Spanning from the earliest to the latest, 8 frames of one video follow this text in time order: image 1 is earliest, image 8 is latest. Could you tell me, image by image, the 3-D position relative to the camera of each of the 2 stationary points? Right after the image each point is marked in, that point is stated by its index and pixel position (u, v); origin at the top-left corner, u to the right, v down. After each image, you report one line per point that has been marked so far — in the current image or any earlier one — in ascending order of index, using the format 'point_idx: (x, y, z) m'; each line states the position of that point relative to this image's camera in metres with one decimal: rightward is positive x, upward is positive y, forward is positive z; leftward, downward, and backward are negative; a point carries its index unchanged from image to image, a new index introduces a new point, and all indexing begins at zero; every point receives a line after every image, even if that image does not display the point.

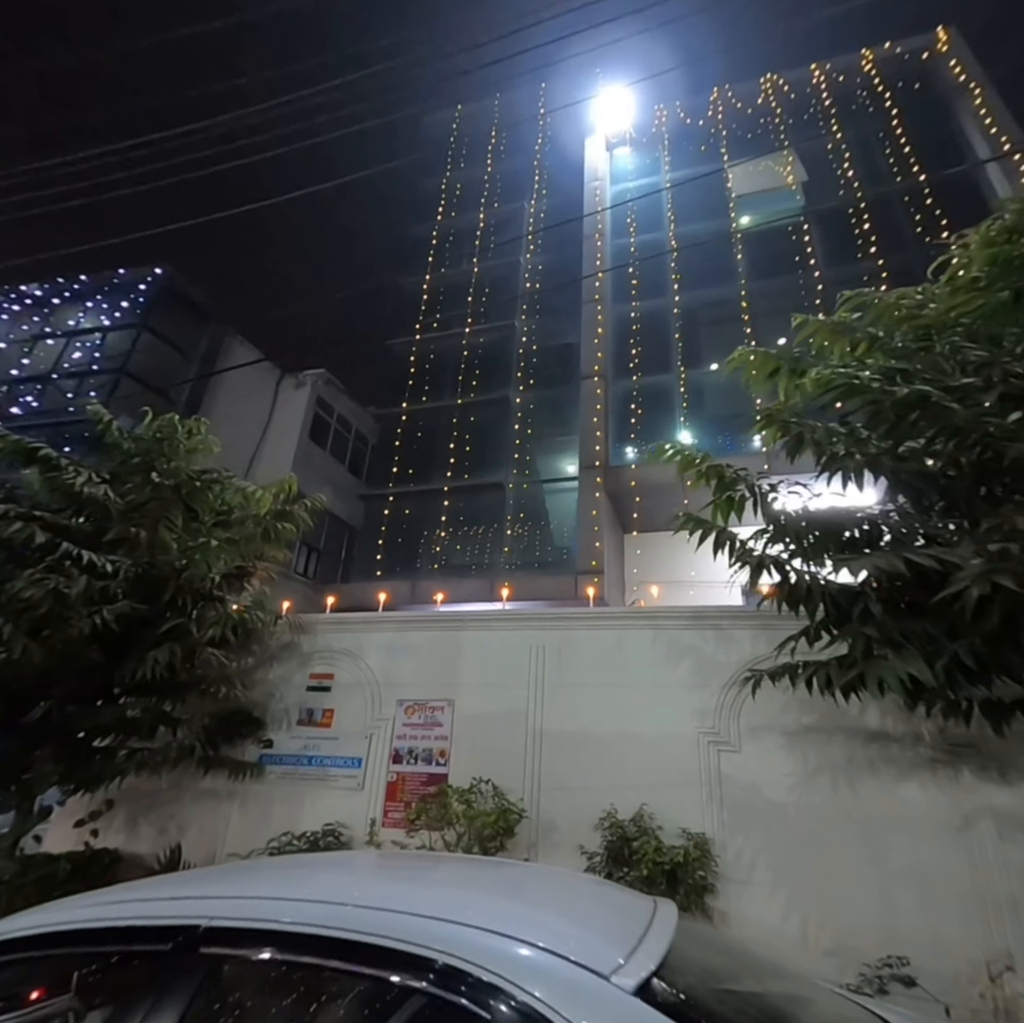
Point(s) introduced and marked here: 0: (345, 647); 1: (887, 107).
0: (-1.3, -1.0, +4.5) m
1: (+6.6, +7.1, +10.5) m
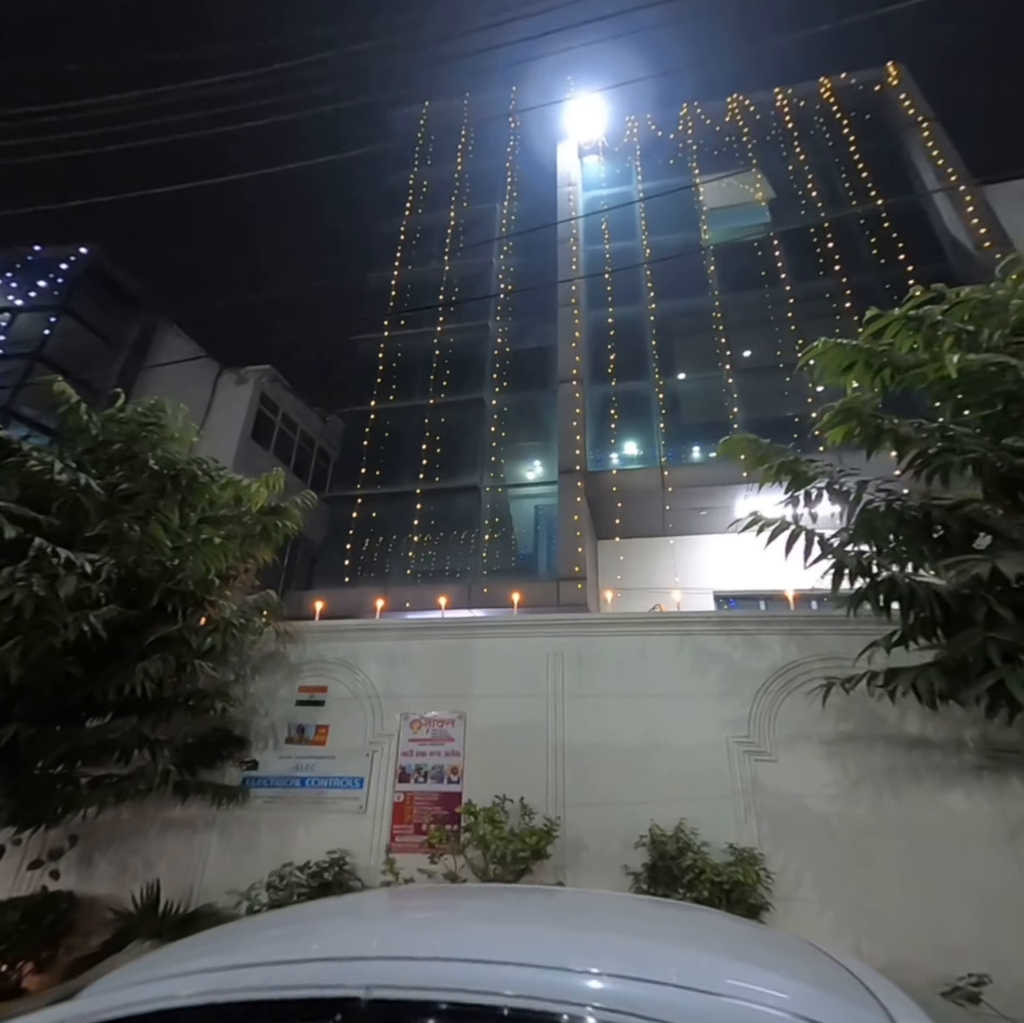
0: (-1.2, -1.0, +4.2) m
1: (+6.2, +6.9, +10.9) m
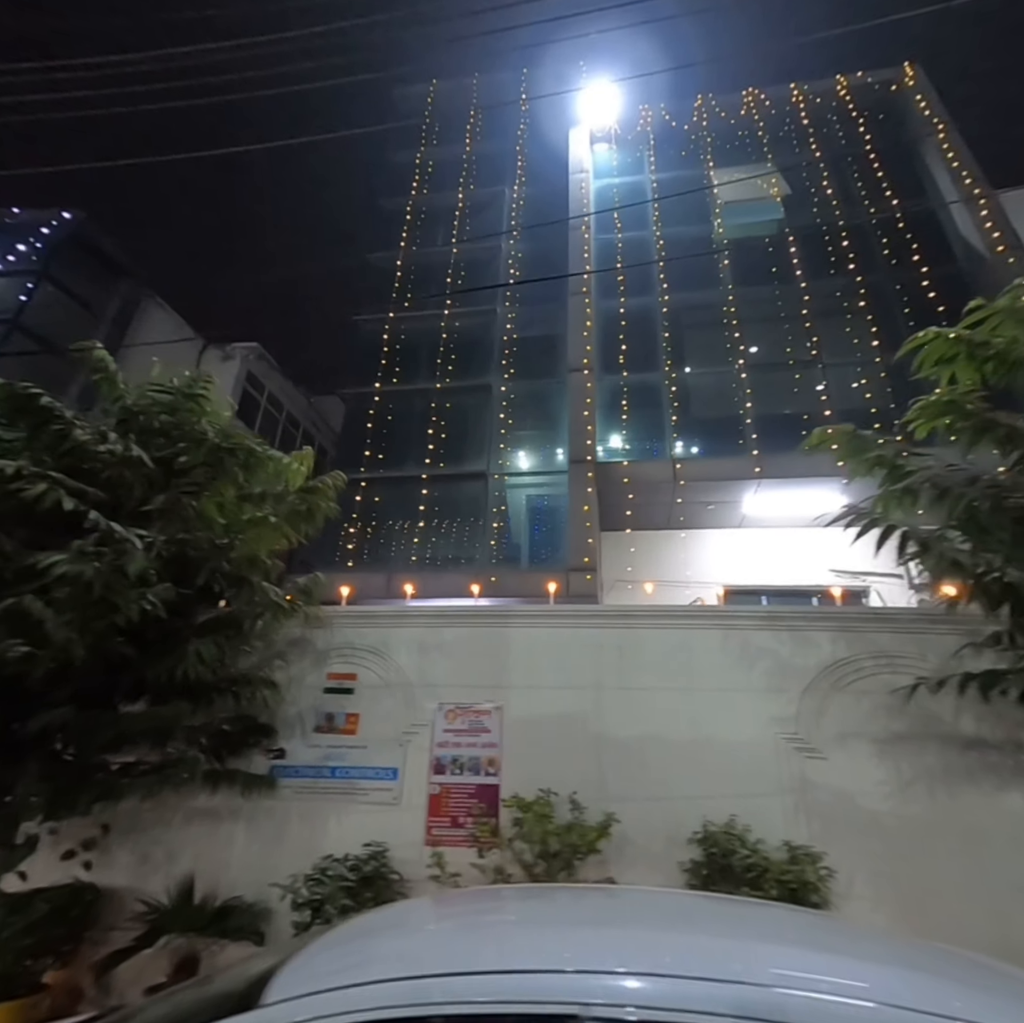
0: (-1.0, -0.9, +4.0) m
1: (+6.4, +6.9, +10.9) m
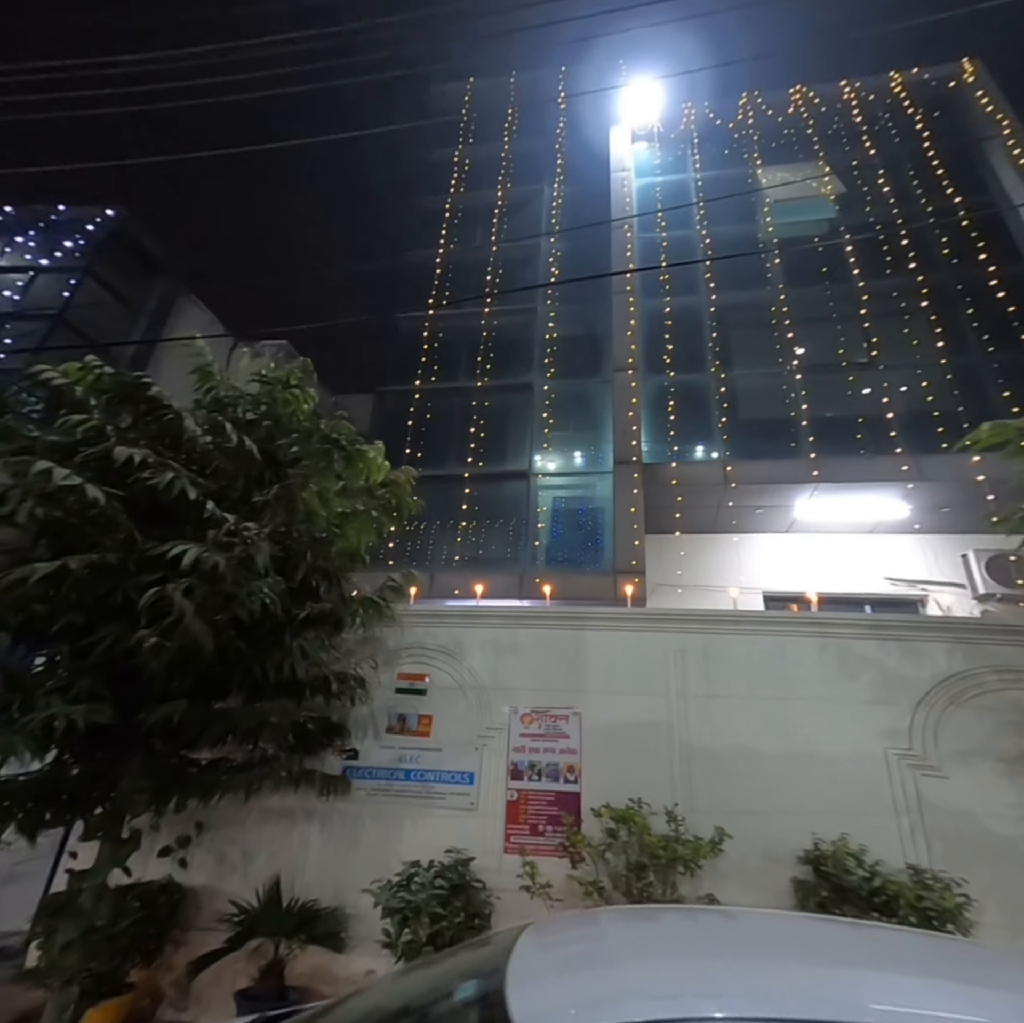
0: (-0.5, -0.9, +3.9) m
1: (+7.2, +6.8, +10.7) m
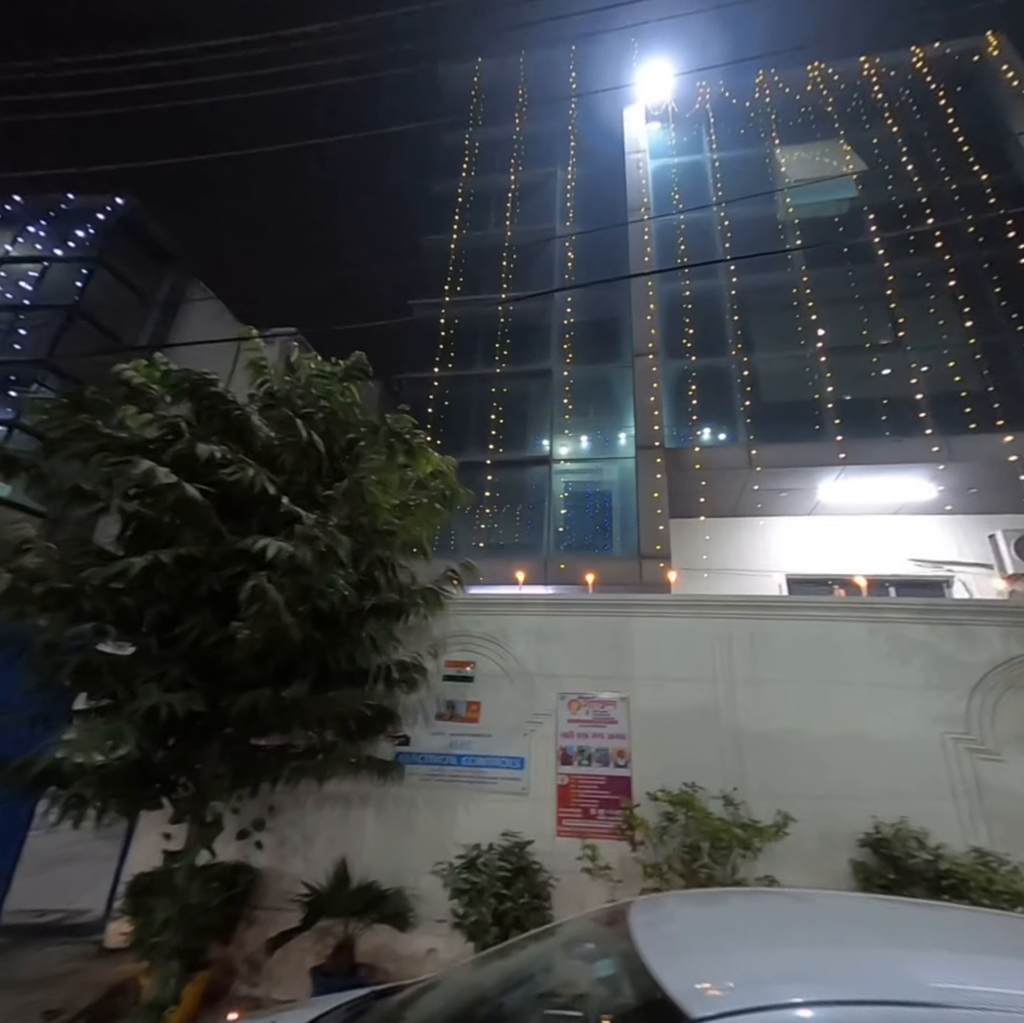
0: (-0.2, -0.8, +4.0) m
1: (+7.5, +7.1, +10.4) m
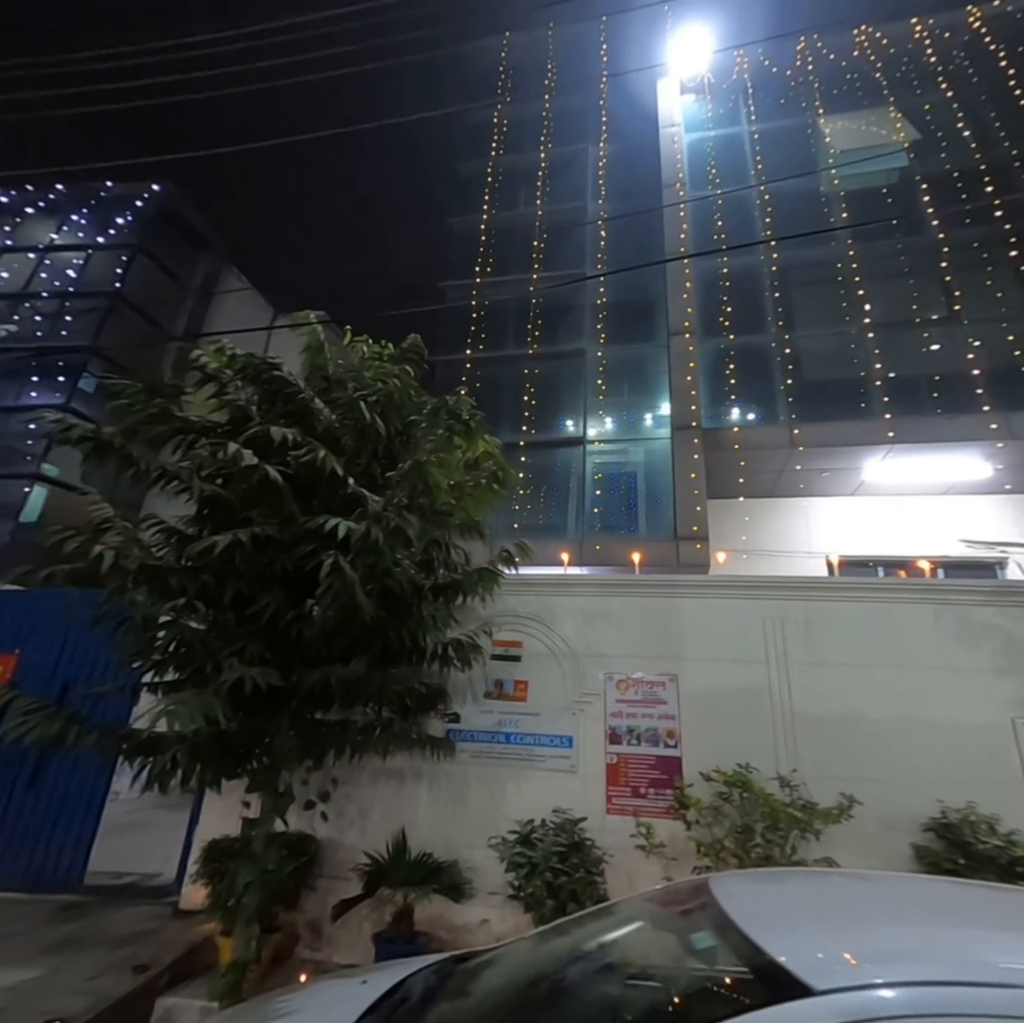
0: (+0.1, -0.7, +4.0) m
1: (+8.0, +7.4, +9.9) m
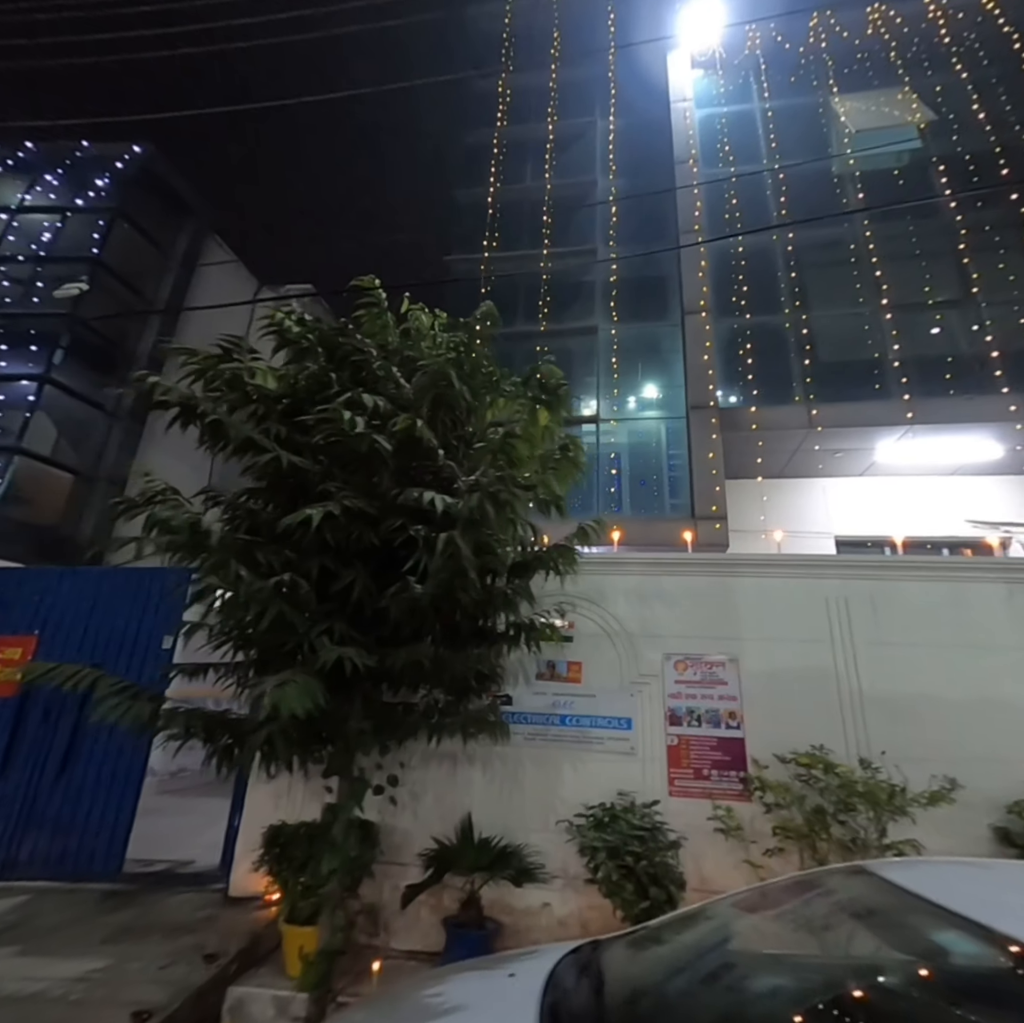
0: (+0.5, -0.5, +3.9) m
1: (+8.2, +7.7, +9.8) m
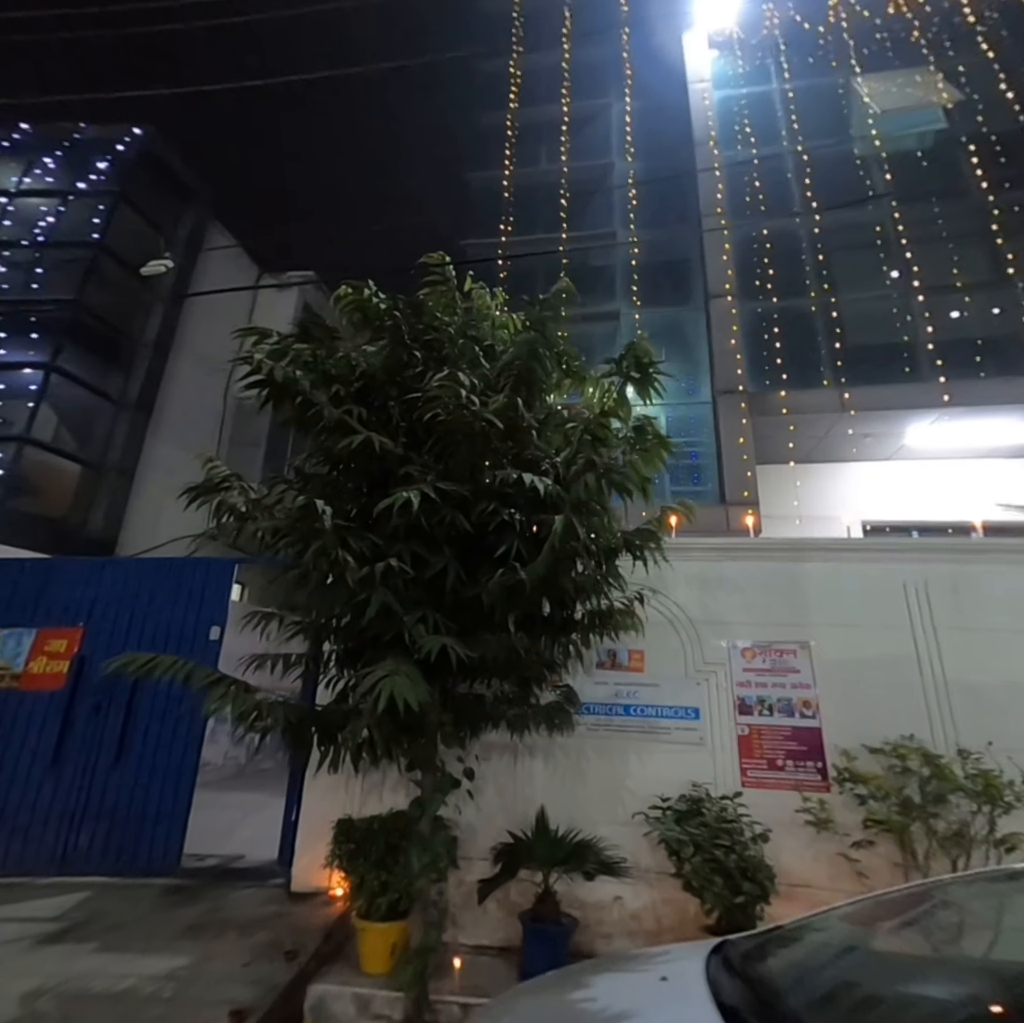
0: (+0.8, -0.4, +3.8) m
1: (+8.5, +7.9, +9.6) m
